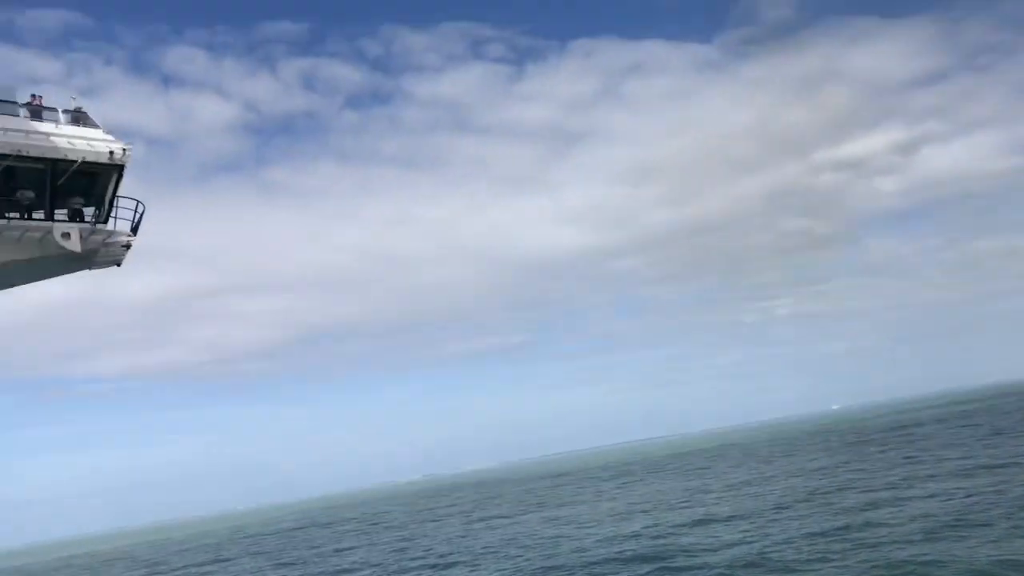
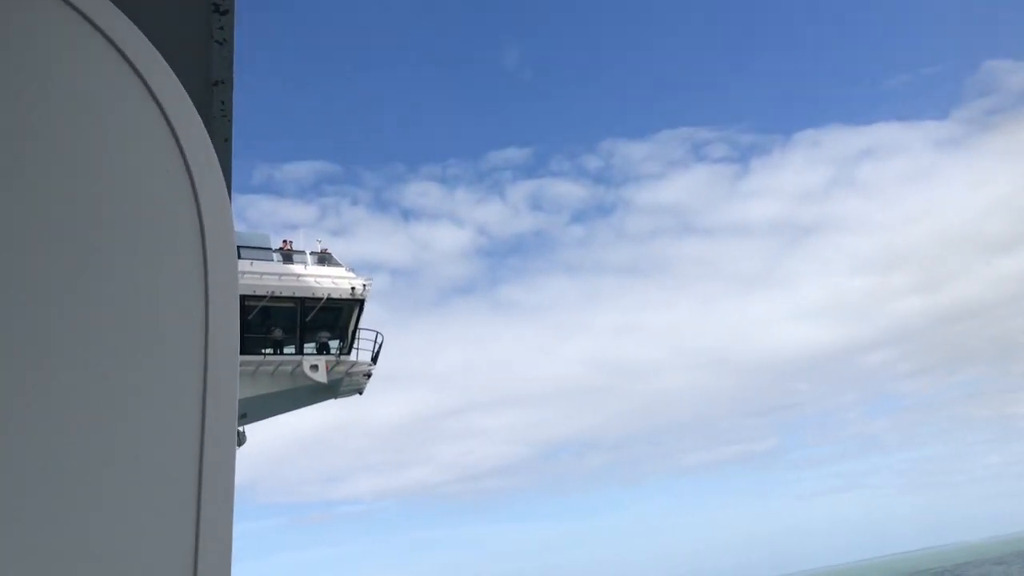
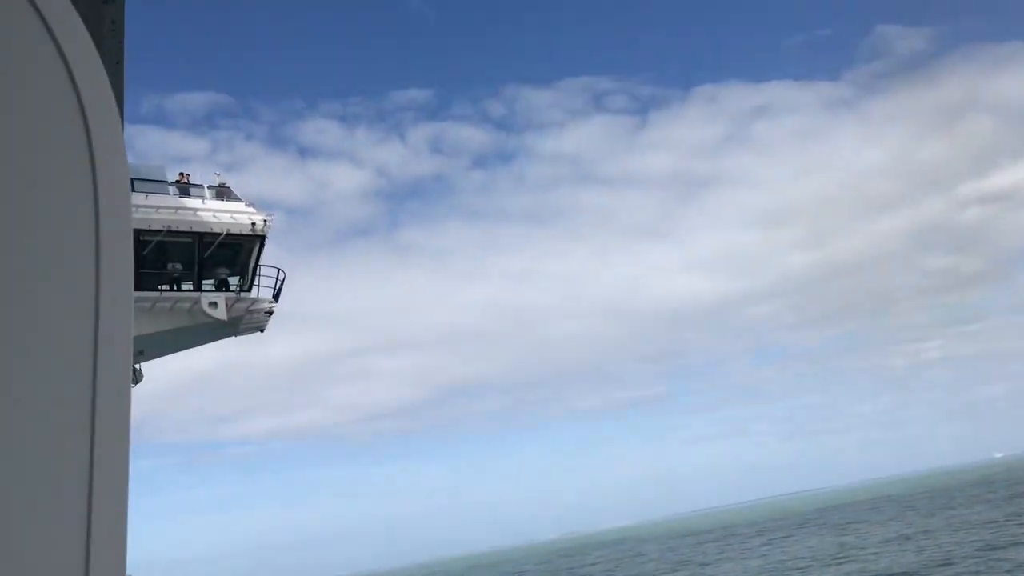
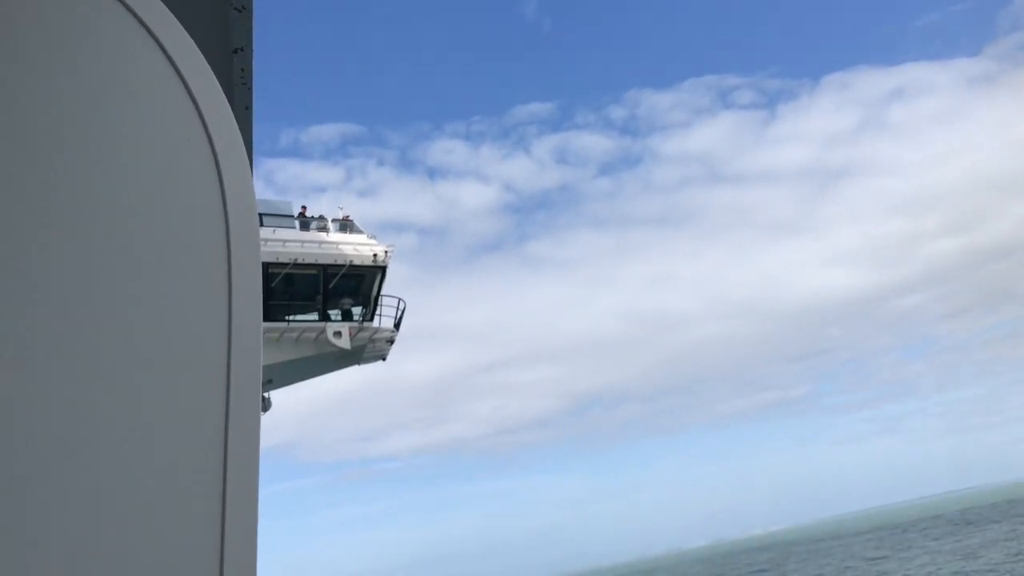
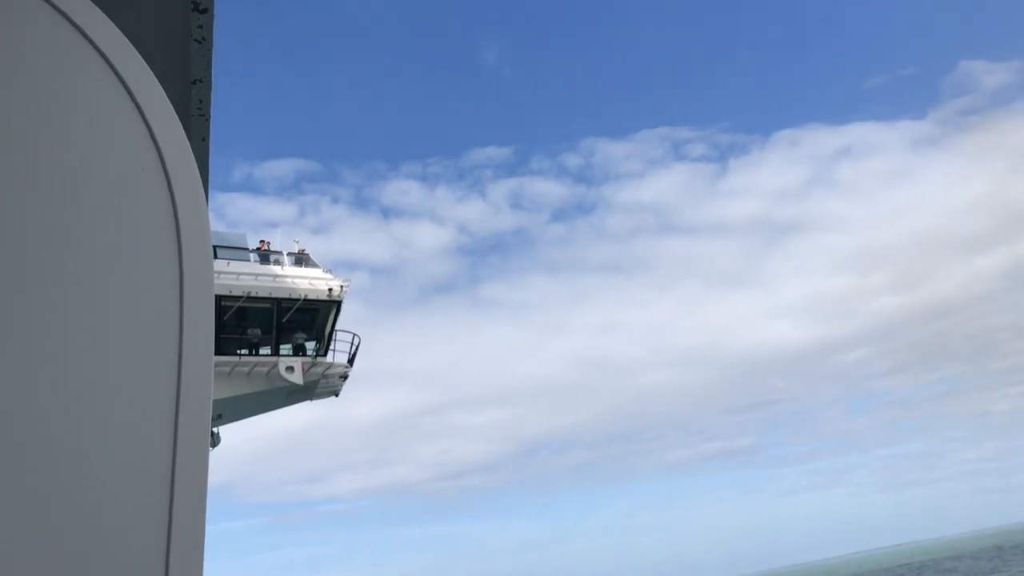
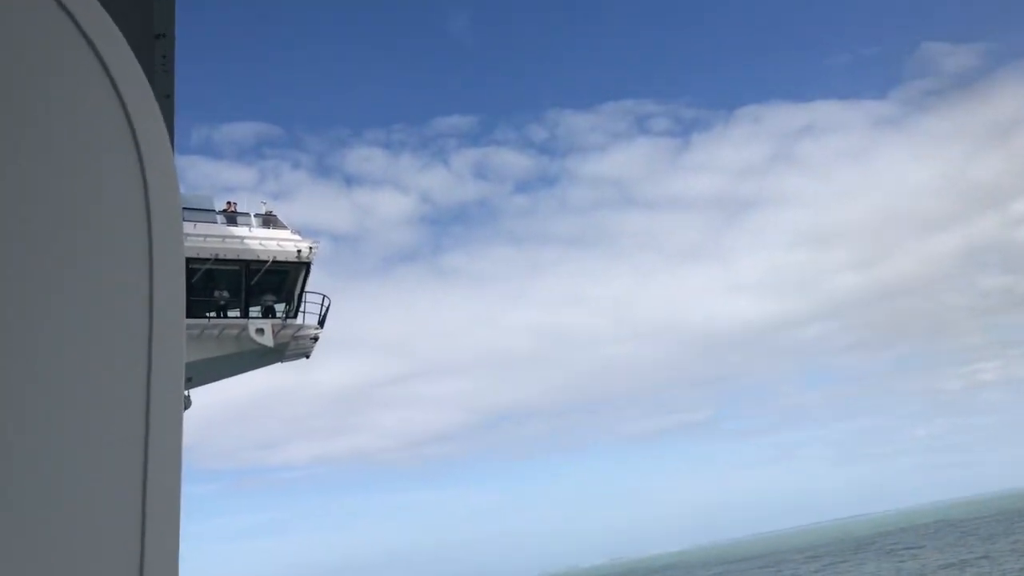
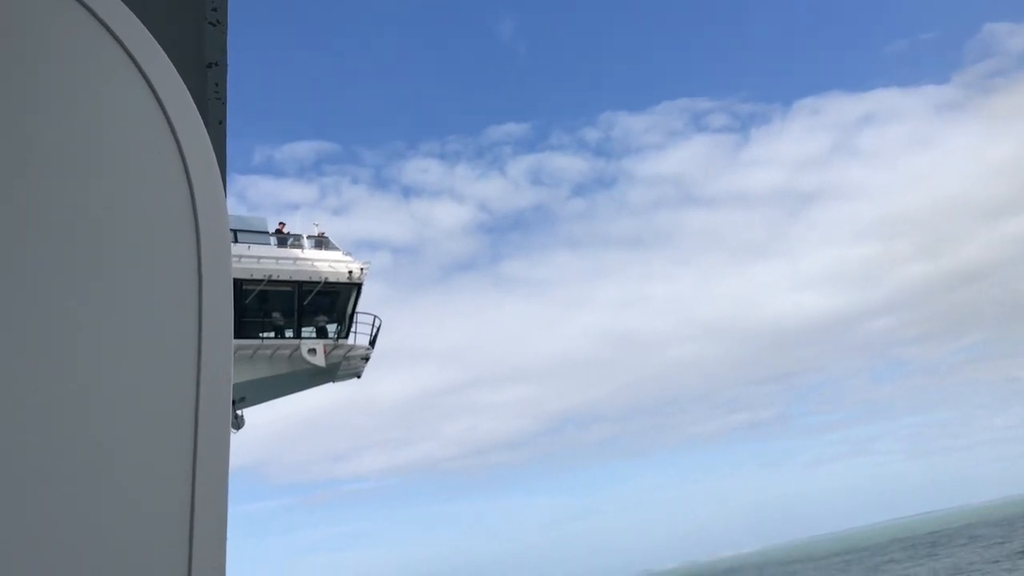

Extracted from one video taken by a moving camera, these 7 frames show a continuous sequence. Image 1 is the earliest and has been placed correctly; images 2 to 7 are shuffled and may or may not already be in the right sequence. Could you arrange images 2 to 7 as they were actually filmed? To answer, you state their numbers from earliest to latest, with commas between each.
3, 6, 2, 5, 7, 4
